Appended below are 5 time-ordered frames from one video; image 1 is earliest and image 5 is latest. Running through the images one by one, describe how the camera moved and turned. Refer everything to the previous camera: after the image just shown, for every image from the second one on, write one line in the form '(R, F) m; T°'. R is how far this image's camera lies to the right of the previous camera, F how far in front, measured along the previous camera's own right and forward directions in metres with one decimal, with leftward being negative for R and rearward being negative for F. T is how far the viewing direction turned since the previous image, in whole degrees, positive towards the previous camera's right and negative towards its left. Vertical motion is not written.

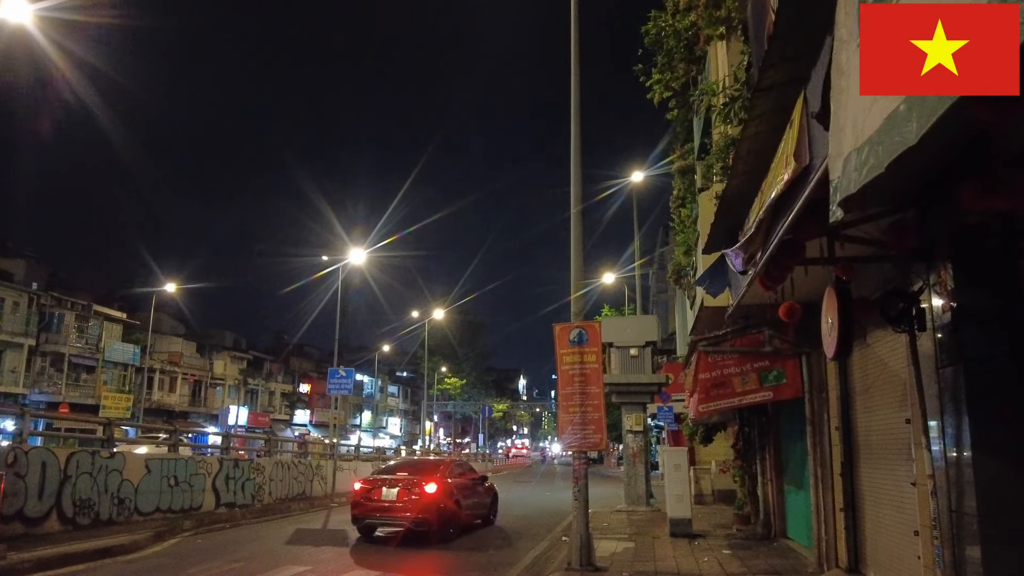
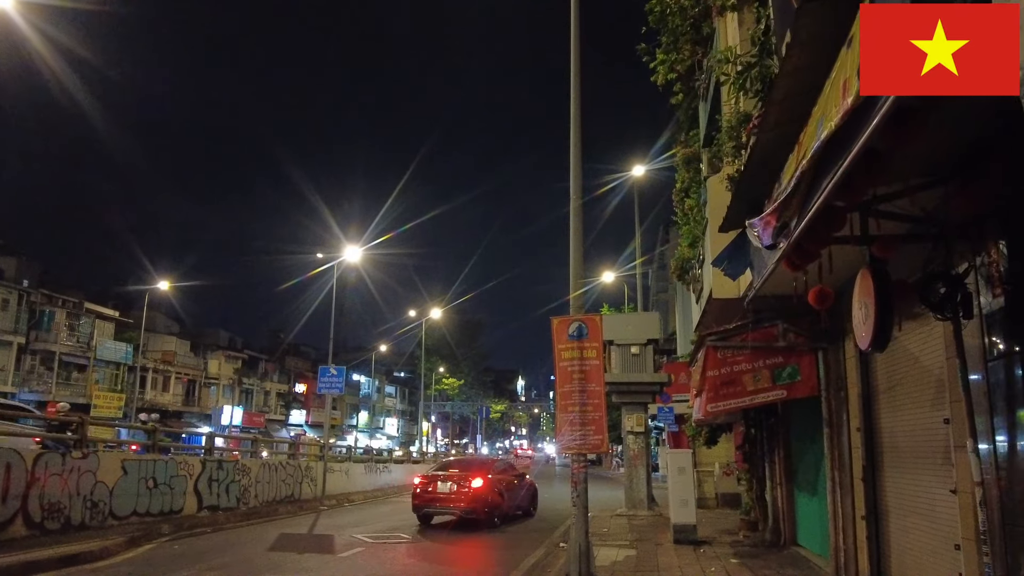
(+0.1, +0.7) m; 0°
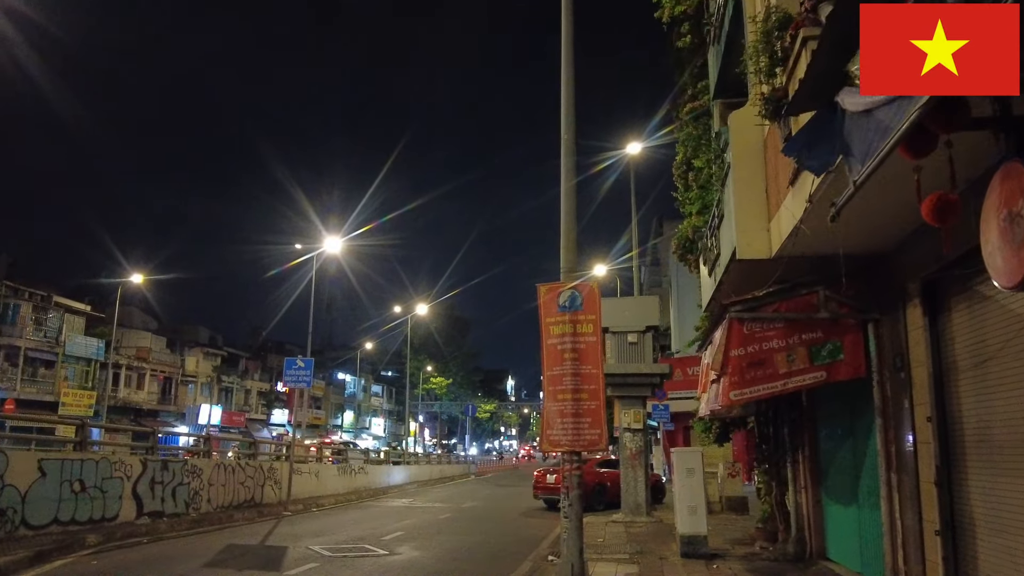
(+0.1, +1.8) m; +1°
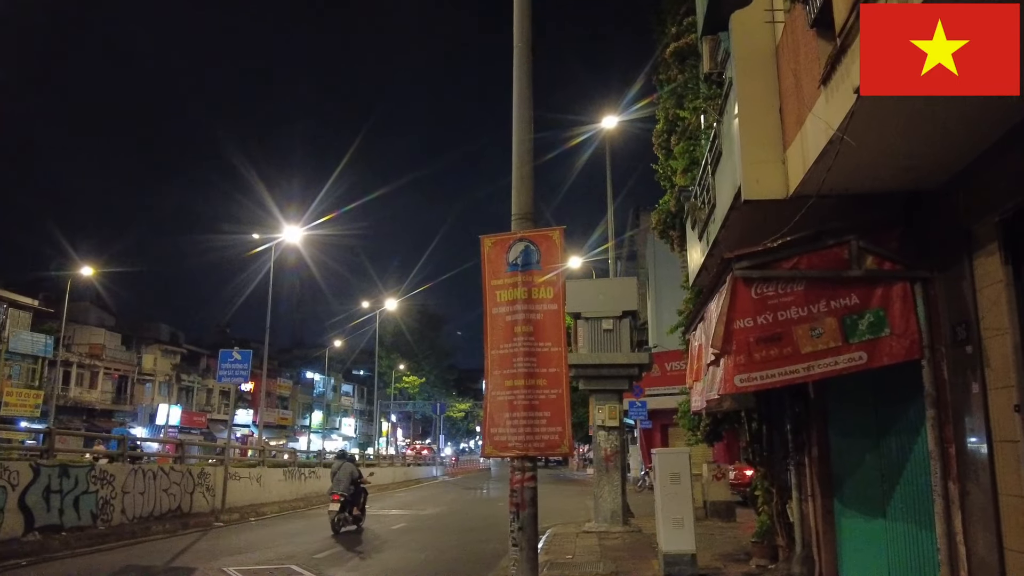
(+0.3, +1.9) m; +2°
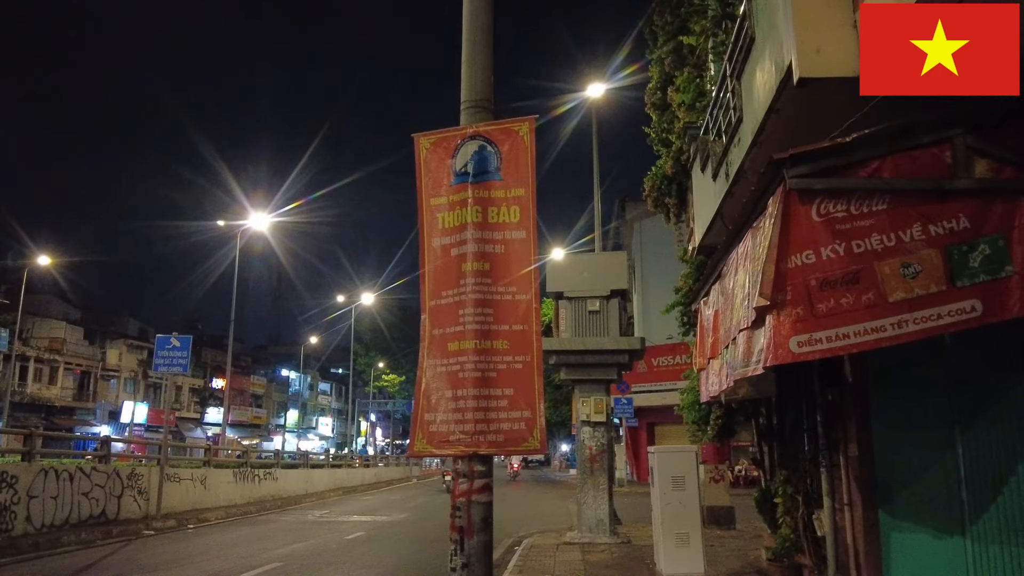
(+0.2, +1.8) m; +1°
